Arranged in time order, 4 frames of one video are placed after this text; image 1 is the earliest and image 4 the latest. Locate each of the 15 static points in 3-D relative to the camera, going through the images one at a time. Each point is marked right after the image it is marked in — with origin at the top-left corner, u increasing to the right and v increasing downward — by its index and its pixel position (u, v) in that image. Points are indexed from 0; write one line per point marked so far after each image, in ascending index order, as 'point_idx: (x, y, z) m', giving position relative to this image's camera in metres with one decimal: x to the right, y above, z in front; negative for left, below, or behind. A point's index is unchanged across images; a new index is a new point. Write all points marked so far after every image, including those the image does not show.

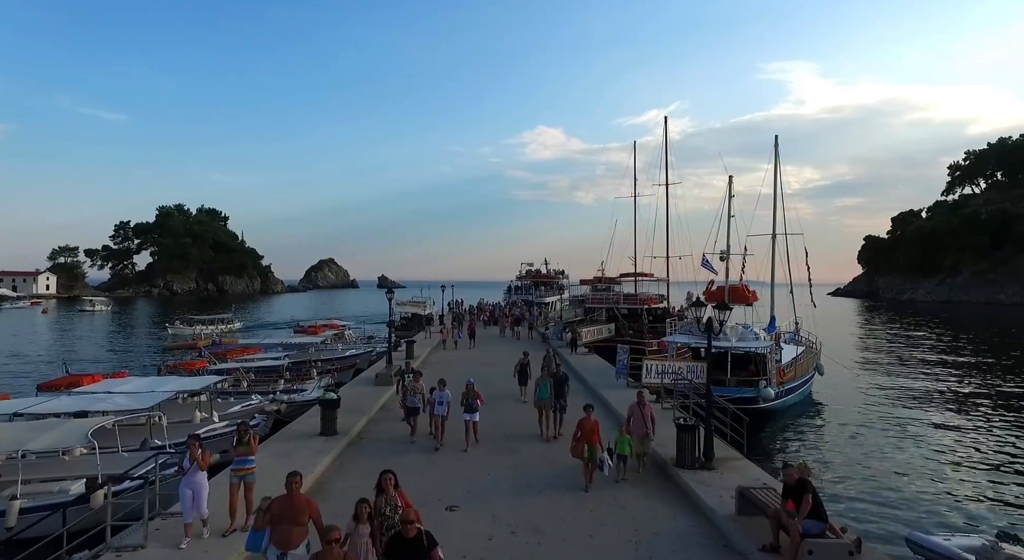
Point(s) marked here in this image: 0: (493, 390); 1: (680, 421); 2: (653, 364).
0: (-0.6, -3.5, +17.6) m
1: (+2.9, -2.5, +10.2) m
2: (+4.4, -2.7, +18.0) m
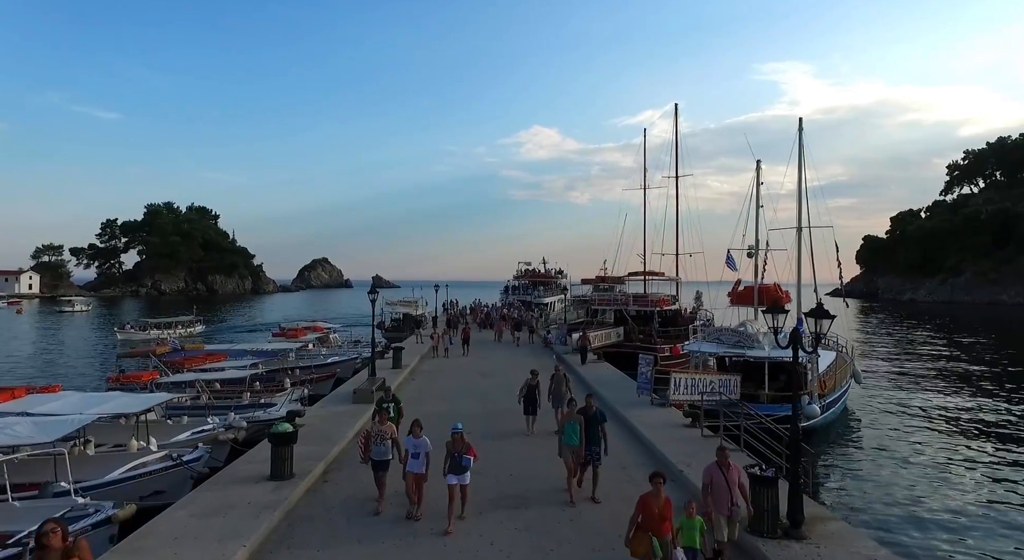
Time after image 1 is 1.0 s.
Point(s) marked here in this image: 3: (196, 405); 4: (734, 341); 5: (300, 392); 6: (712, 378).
0: (-0.5, -3.4, +14.8) m
1: (+3.1, -2.4, +7.4) m
2: (+4.5, -2.6, +15.2) m
3: (-9.1, -3.6, +16.6) m
4: (+6.9, -1.9, +17.6) m
5: (-7.1, -3.8, +19.4) m
6: (+5.5, -2.7, +15.9) m
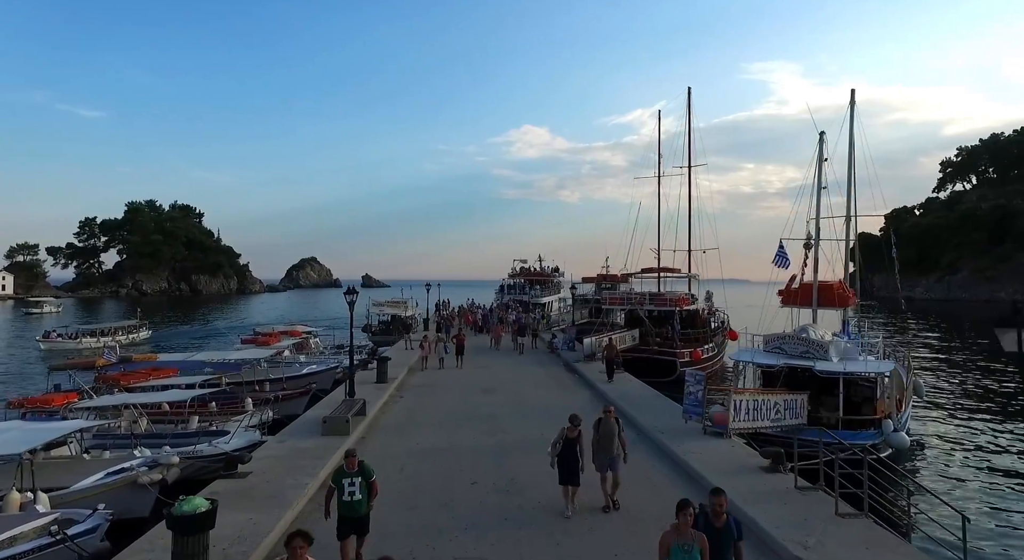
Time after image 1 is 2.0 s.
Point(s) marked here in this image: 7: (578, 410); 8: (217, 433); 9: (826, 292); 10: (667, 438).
0: (-0.2, -3.3, +11.4) m
1: (+3.5, -2.4, +4.1) m
2: (+4.8, -2.5, +12.0) m
3: (-8.9, -3.5, +13.2) m
4: (+7.1, -1.8, +14.4) m
5: (-6.8, -3.7, +15.9) m
6: (+5.8, -2.6, +12.7) m
7: (+1.7, -3.3, +14.6) m
8: (-7.1, -3.7, +13.8) m
9: (+8.9, -0.3, +16.4) m
10: (+3.1, -3.2, +11.6) m
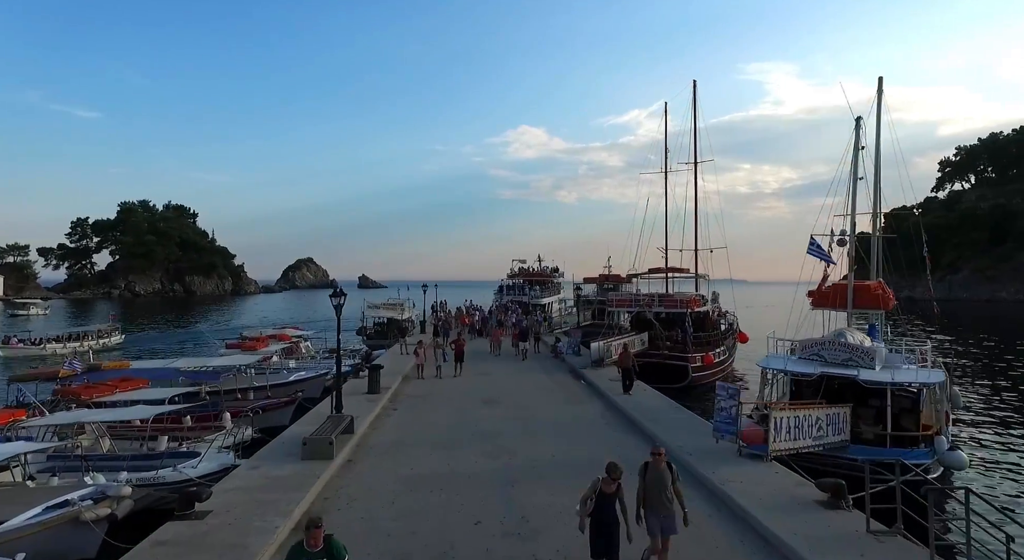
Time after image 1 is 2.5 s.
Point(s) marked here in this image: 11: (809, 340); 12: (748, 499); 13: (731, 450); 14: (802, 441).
0: (-0.1, -3.3, +9.9) m
1: (+3.7, -2.4, +2.6) m
2: (+4.9, -2.5, +10.5) m
3: (-8.7, -3.6, +11.6) m
4: (+7.3, -1.8, +12.9) m
5: (-6.7, -3.8, +14.4) m
6: (+6.0, -2.6, +11.2) m
7: (+1.8, -3.3, +13.1) m
8: (-7.0, -3.7, +12.3) m
9: (+9.1, -0.3, +14.9) m
10: (+3.3, -3.2, +10.1) m
11: (+6.9, -1.4, +13.6) m
12: (+3.4, -3.2, +8.5) m
13: (+4.1, -3.2, +10.8) m
14: (+5.4, -3.0, +10.8) m
